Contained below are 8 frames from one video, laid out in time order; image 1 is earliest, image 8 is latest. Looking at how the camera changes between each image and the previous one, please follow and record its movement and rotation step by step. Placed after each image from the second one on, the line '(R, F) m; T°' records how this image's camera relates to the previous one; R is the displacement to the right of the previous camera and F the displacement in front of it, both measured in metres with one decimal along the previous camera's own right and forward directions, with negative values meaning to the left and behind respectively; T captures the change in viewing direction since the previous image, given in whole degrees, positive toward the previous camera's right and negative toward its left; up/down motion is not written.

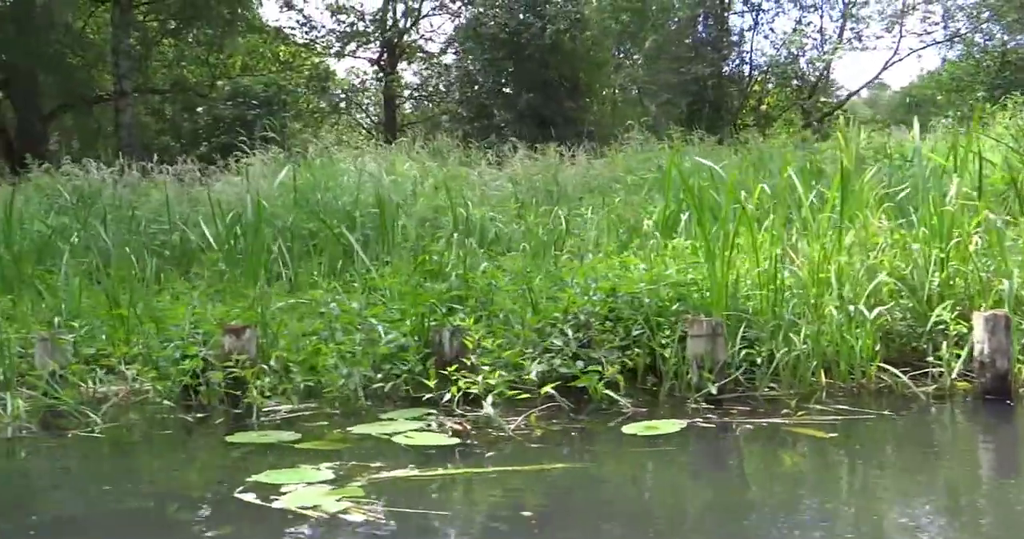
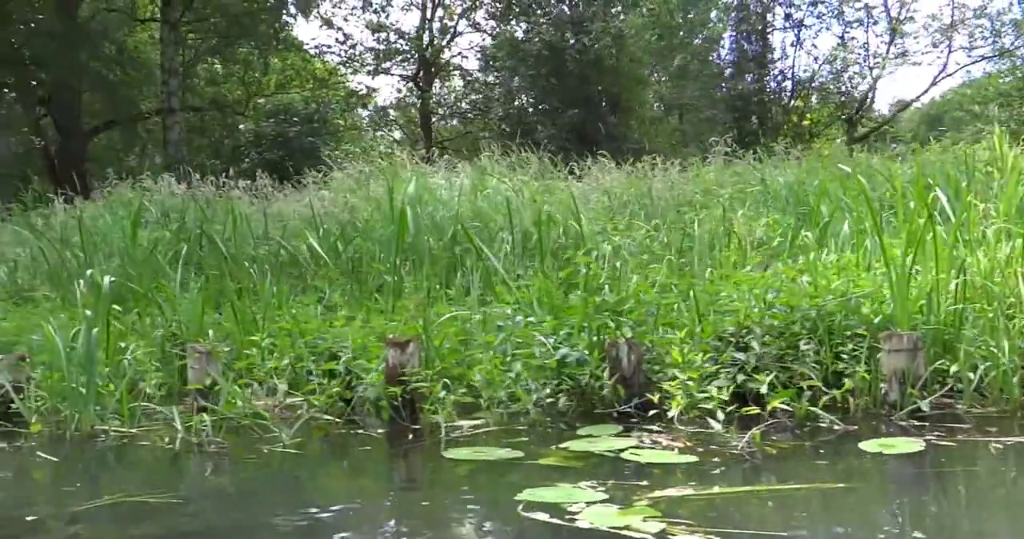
(-0.5, +0.1) m; -1°
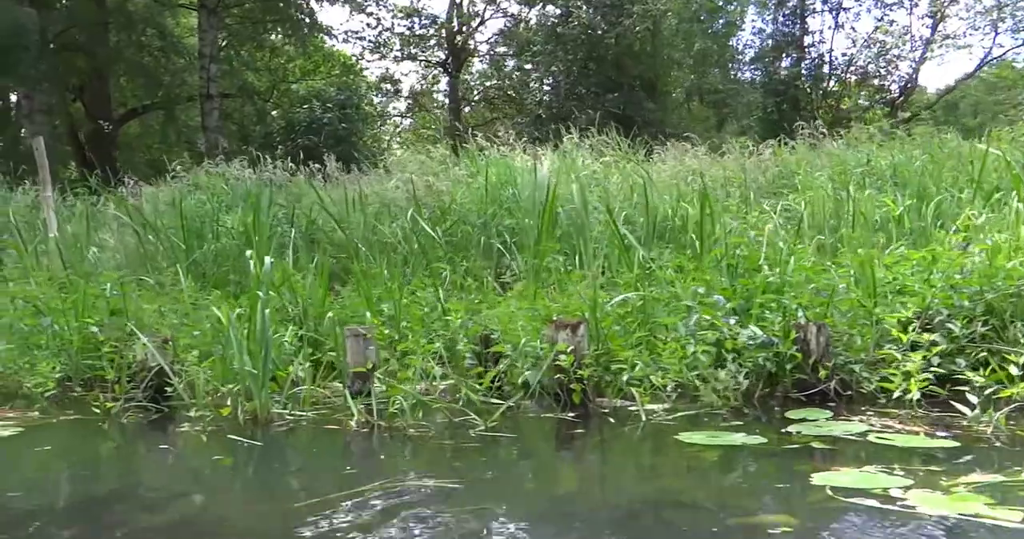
(-0.5, +0.1) m; -1°
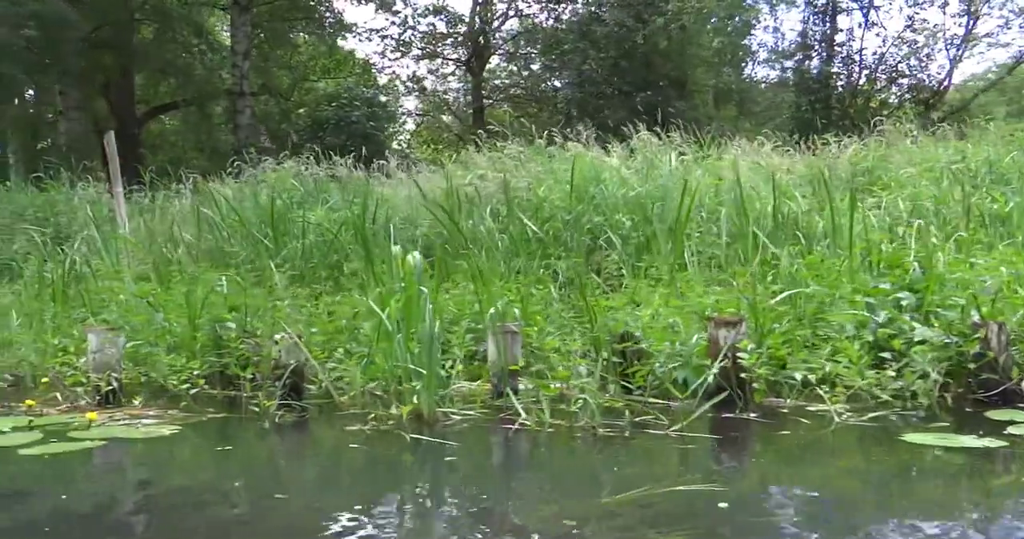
(-0.5, +0.1) m; 0°
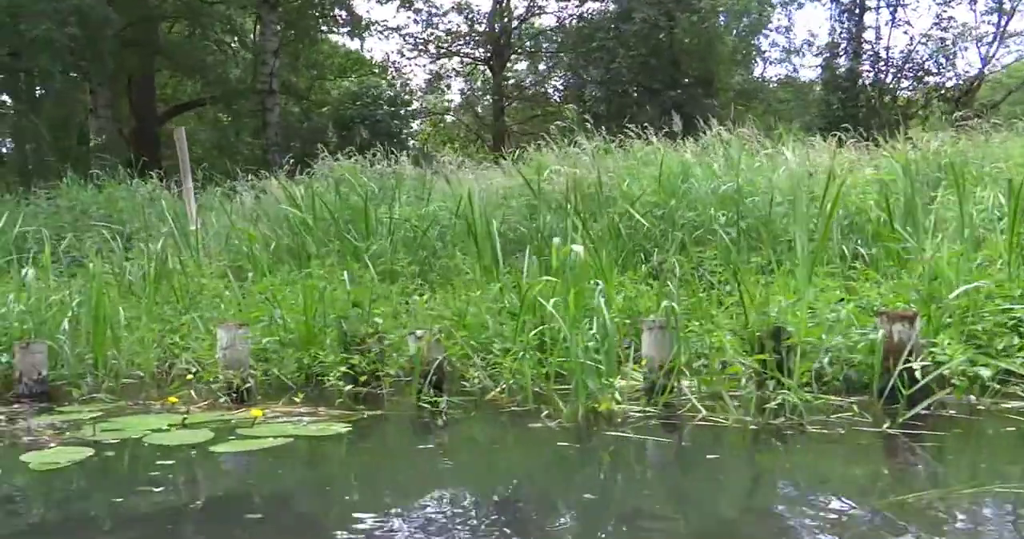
(-0.5, +0.1) m; 0°
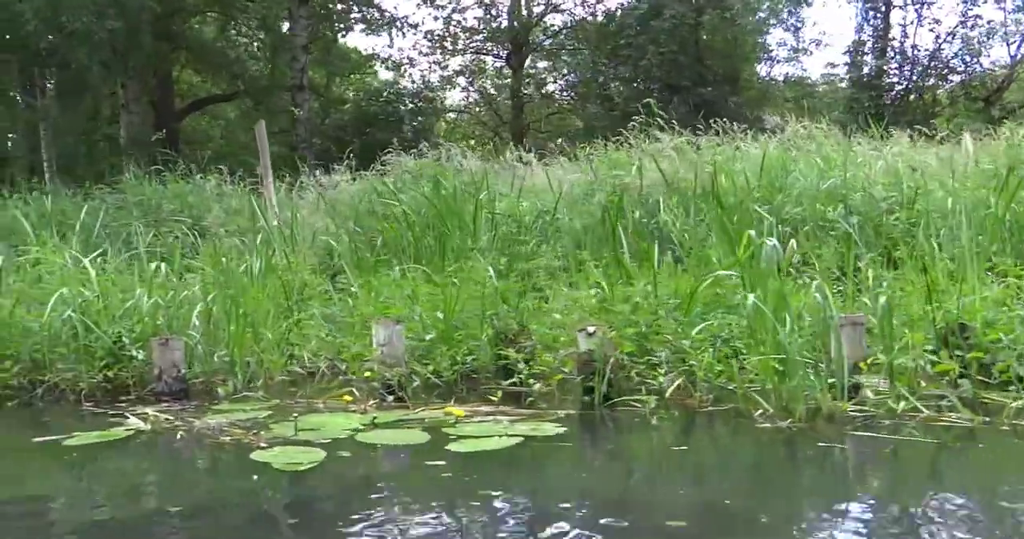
(-0.6, +0.1) m; 0°
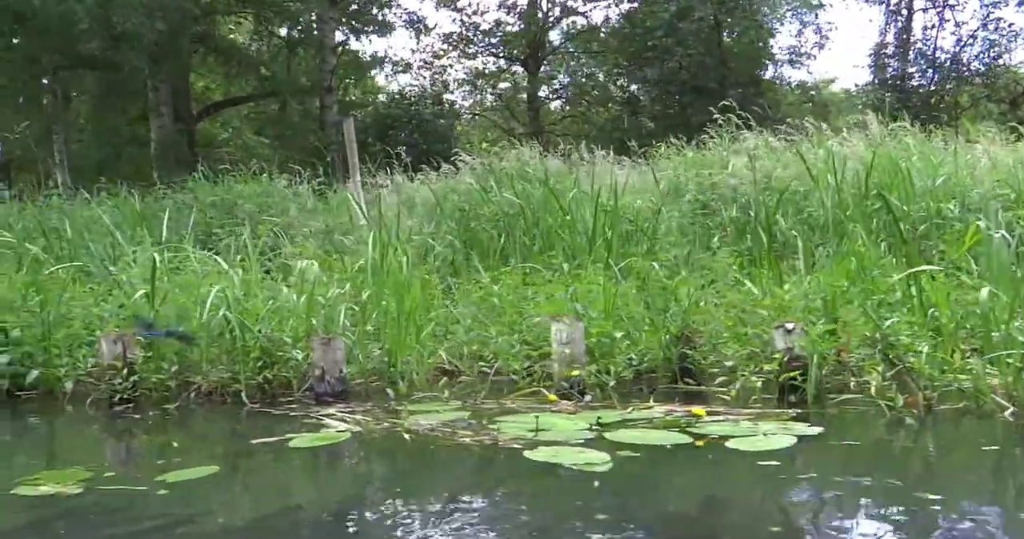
(-0.7, +0.1) m; +1°
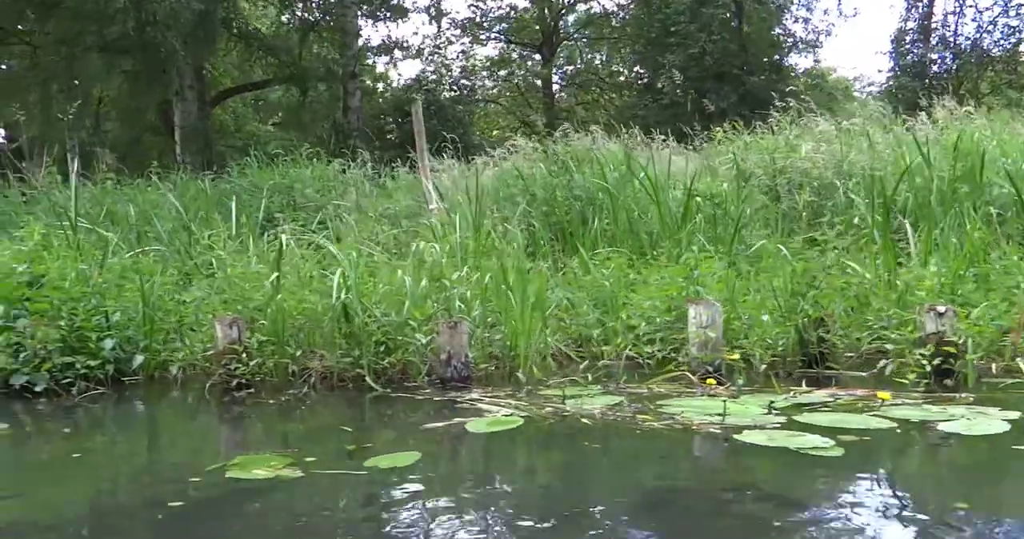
(-0.5, +0.1) m; 0°
